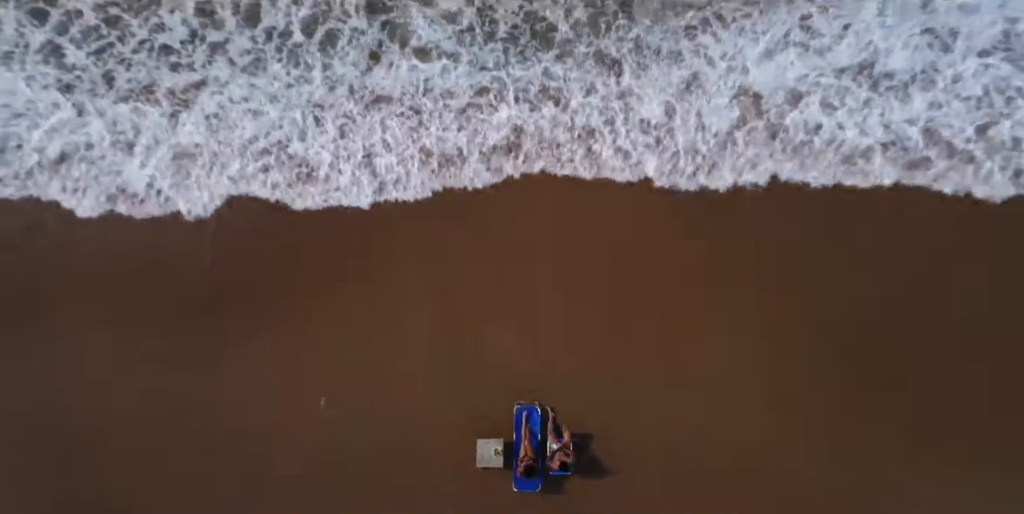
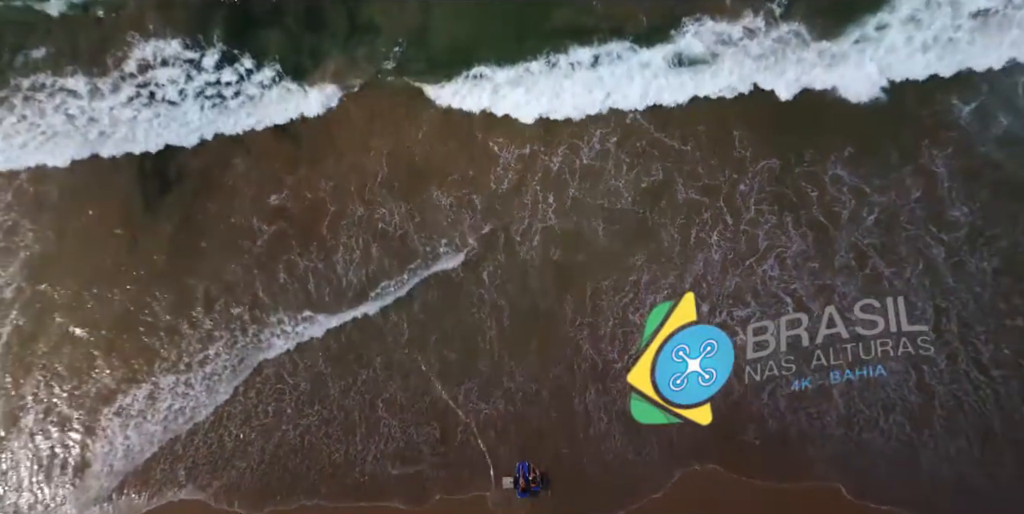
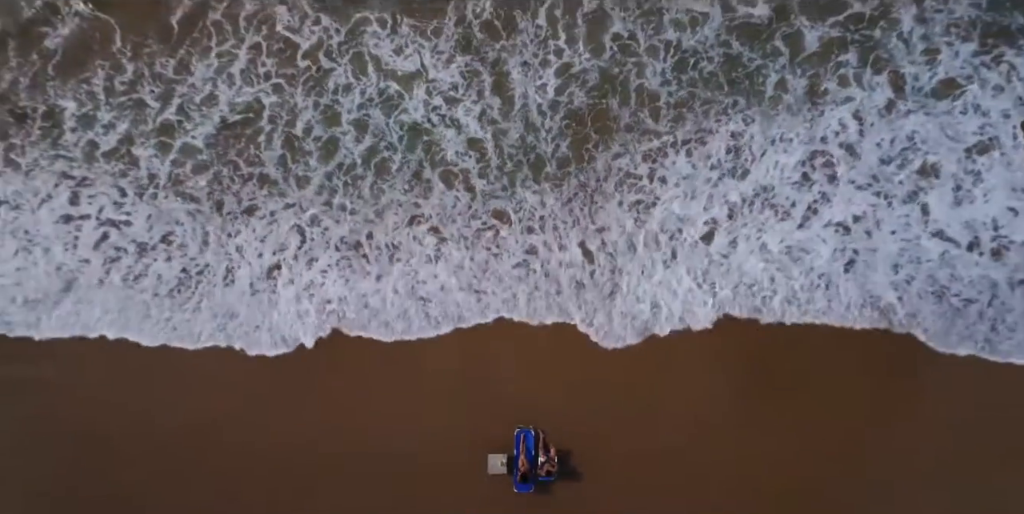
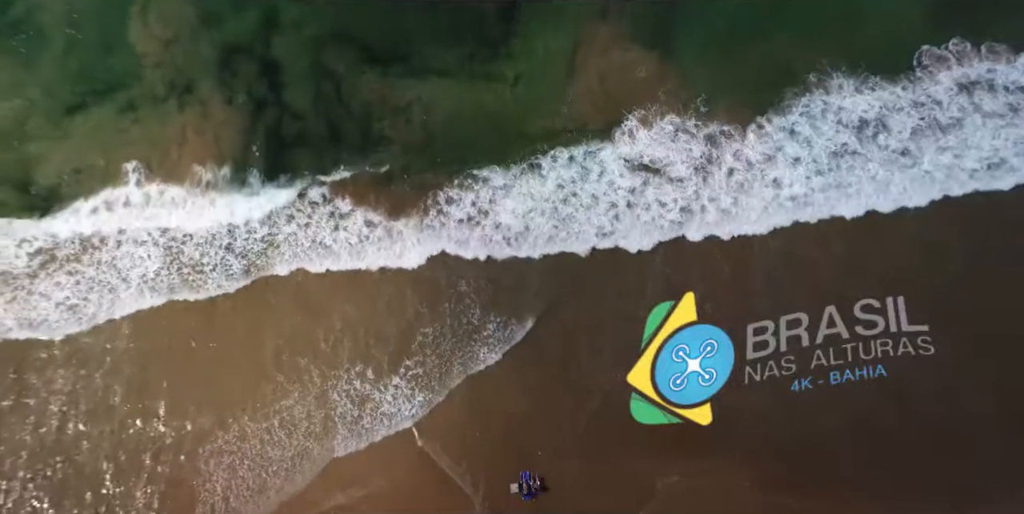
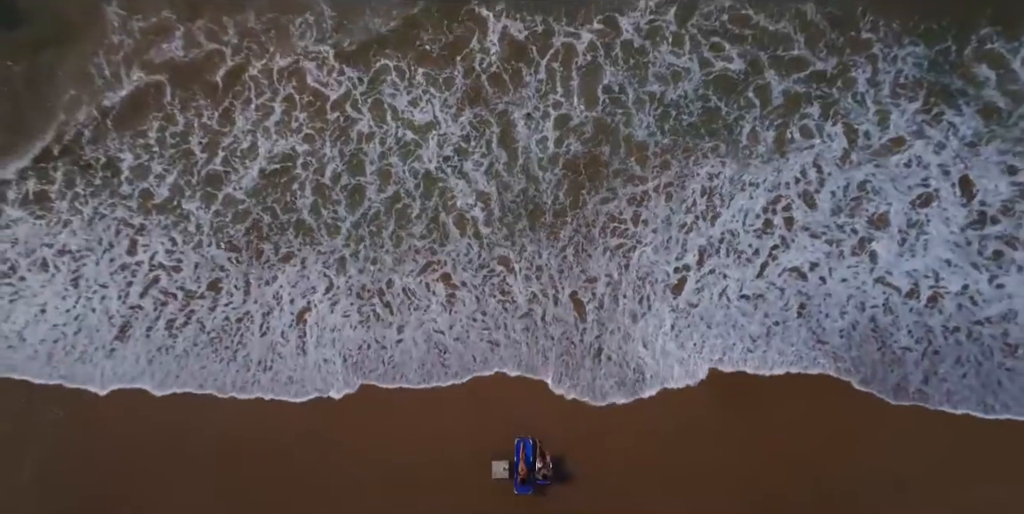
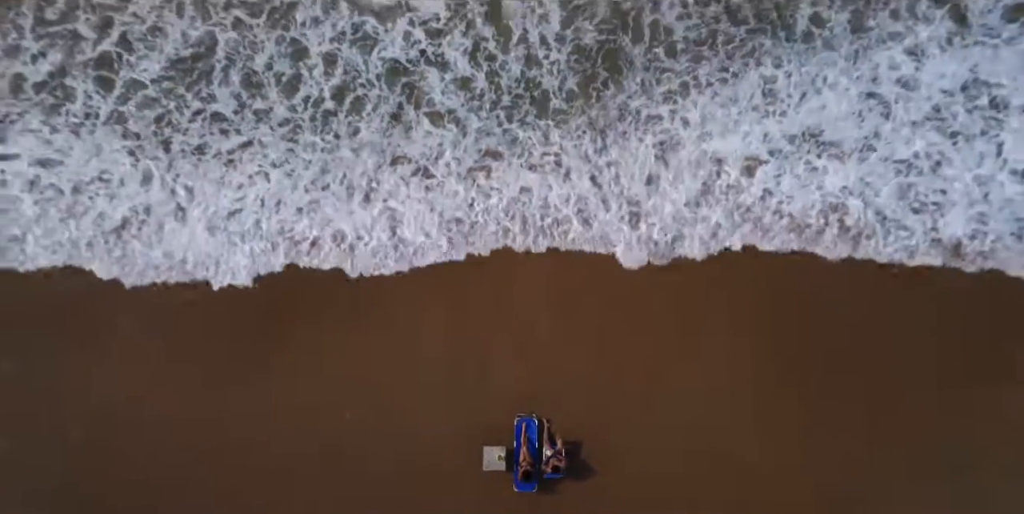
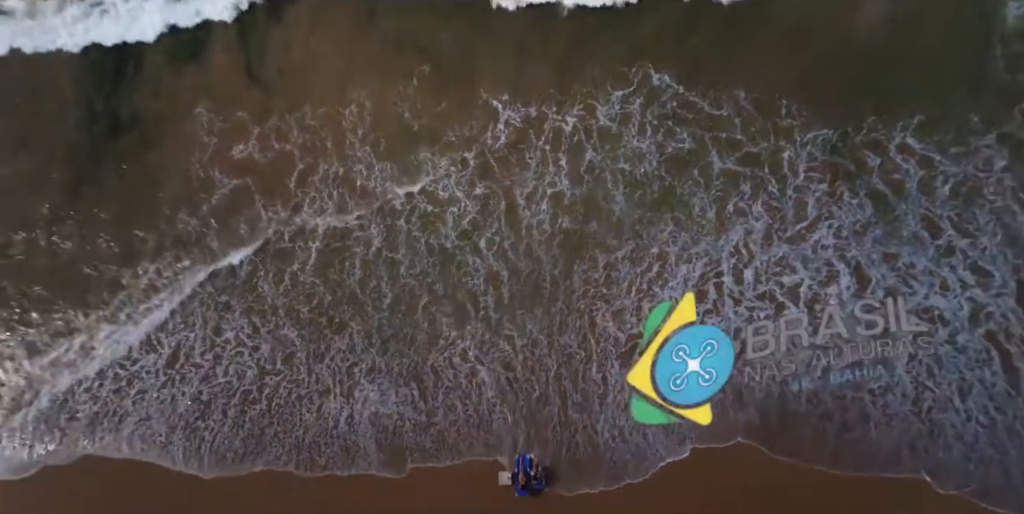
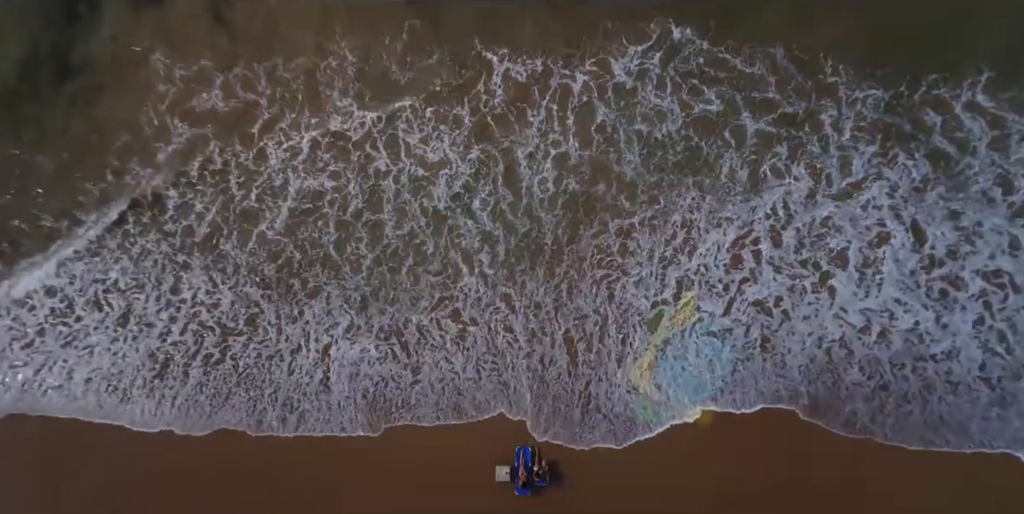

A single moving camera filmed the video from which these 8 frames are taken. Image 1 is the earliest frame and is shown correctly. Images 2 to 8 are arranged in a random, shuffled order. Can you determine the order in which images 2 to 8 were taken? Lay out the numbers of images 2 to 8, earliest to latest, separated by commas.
6, 3, 5, 8, 7, 2, 4
